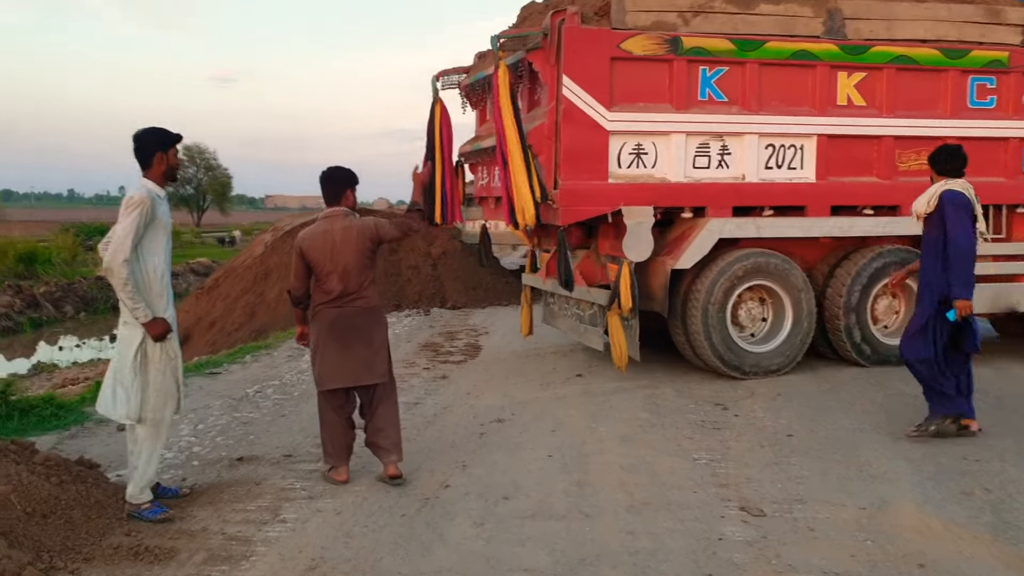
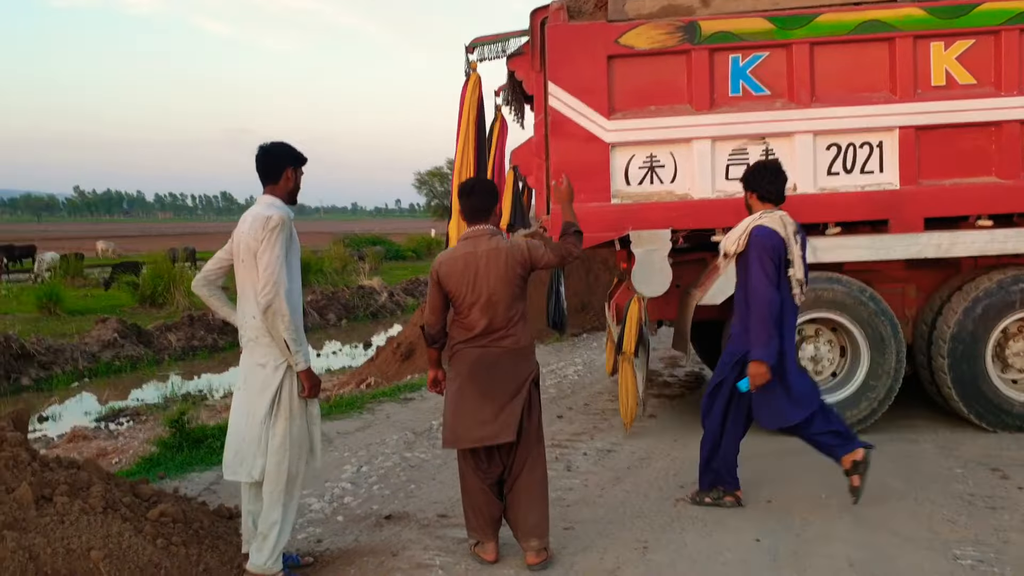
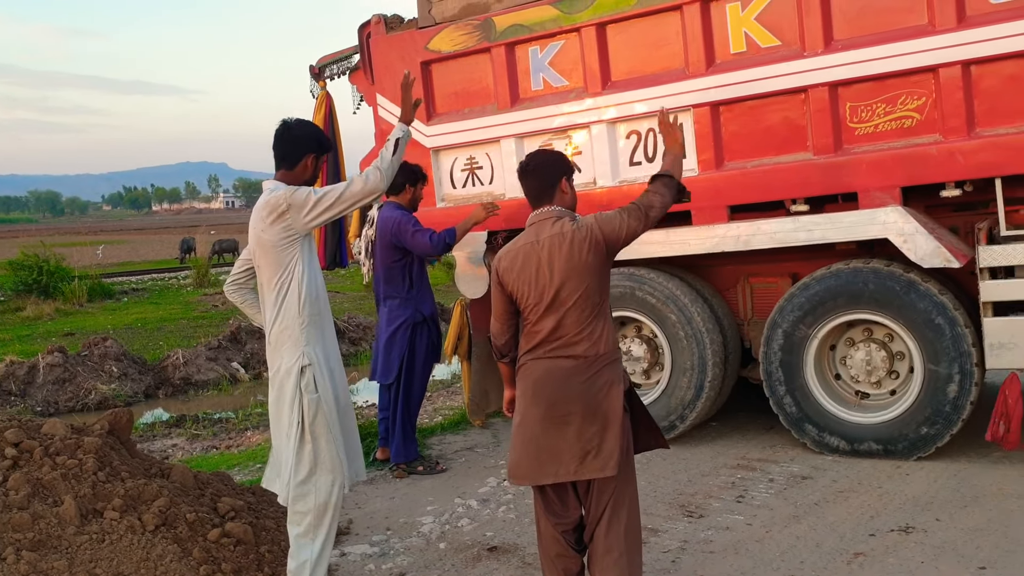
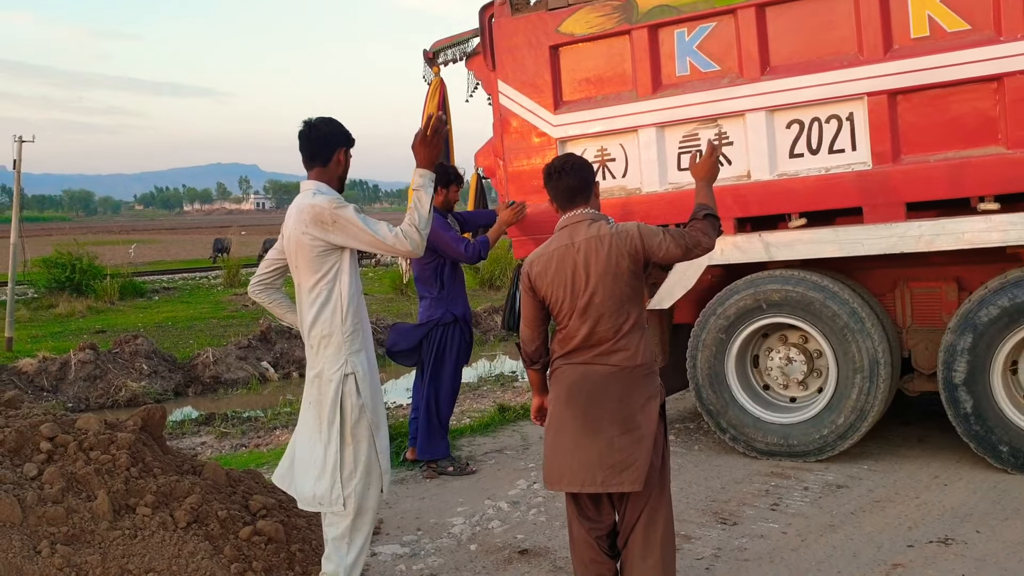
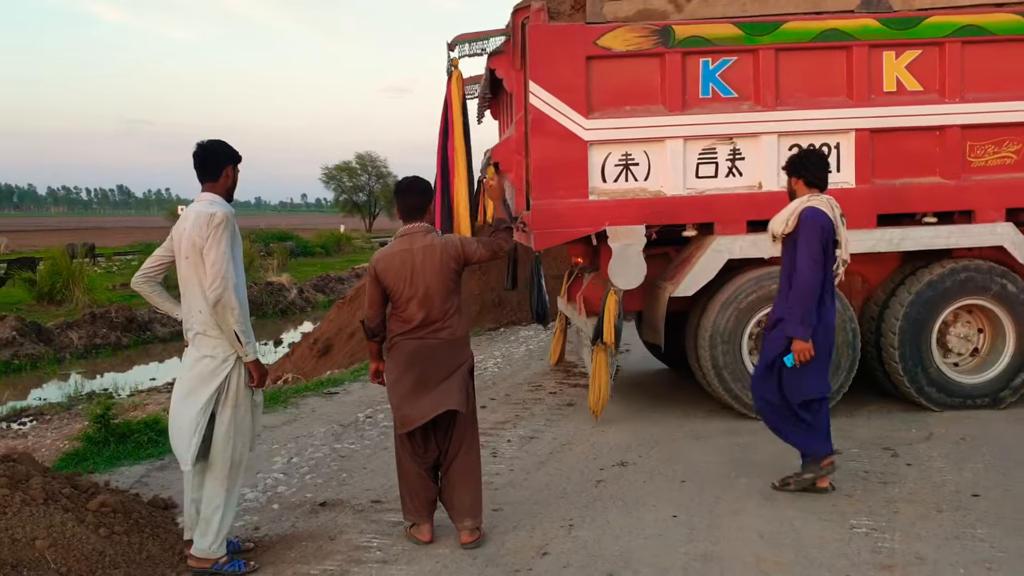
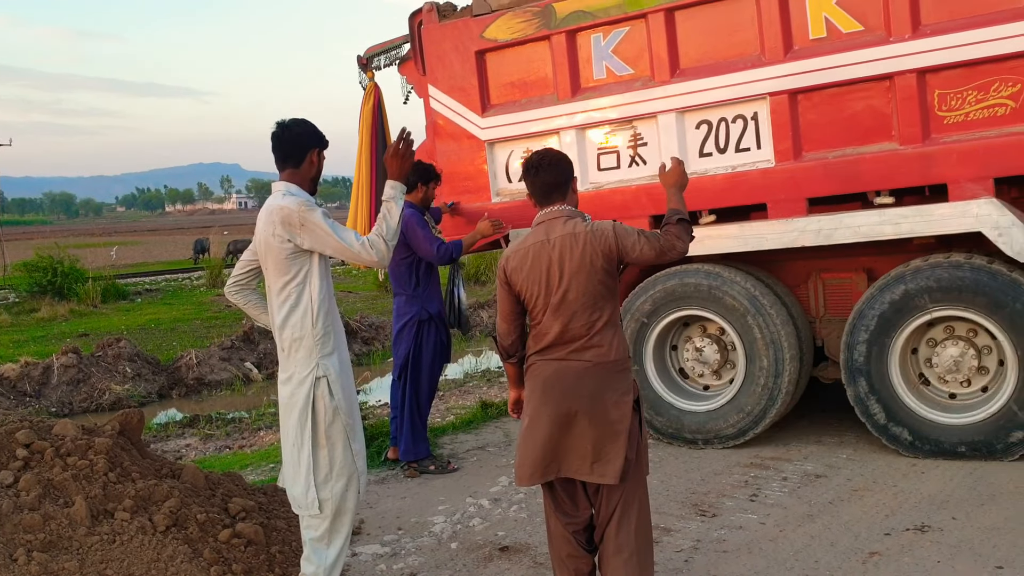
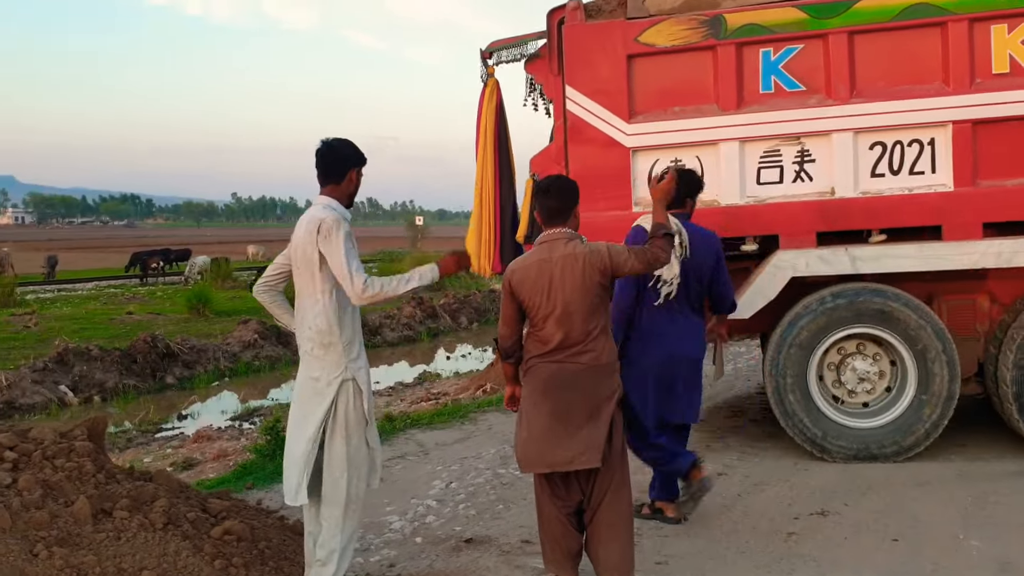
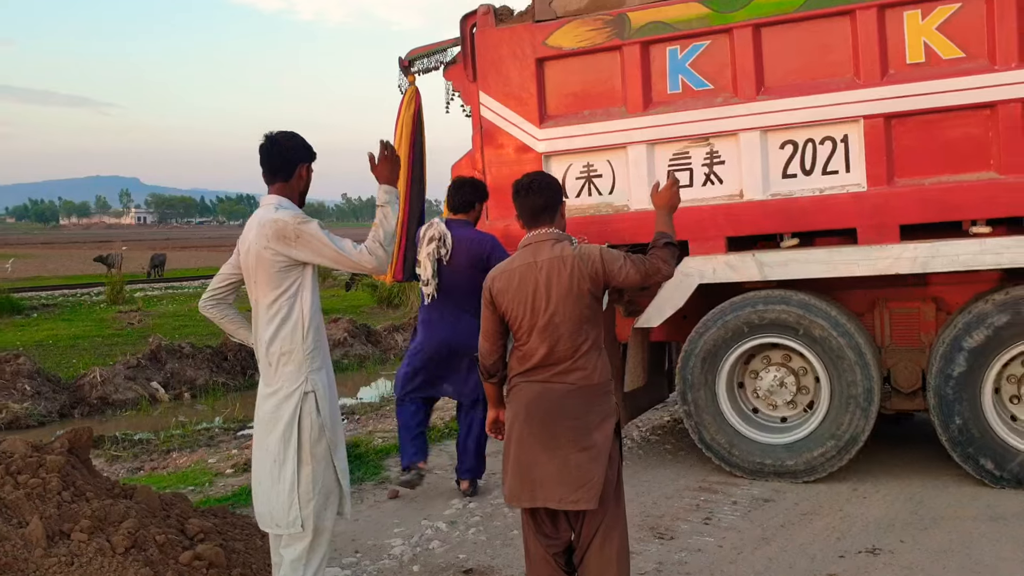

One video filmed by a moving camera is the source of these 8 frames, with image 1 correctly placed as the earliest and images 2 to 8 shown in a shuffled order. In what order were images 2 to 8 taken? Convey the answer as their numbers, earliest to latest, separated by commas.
5, 2, 7, 8, 4, 6, 3
